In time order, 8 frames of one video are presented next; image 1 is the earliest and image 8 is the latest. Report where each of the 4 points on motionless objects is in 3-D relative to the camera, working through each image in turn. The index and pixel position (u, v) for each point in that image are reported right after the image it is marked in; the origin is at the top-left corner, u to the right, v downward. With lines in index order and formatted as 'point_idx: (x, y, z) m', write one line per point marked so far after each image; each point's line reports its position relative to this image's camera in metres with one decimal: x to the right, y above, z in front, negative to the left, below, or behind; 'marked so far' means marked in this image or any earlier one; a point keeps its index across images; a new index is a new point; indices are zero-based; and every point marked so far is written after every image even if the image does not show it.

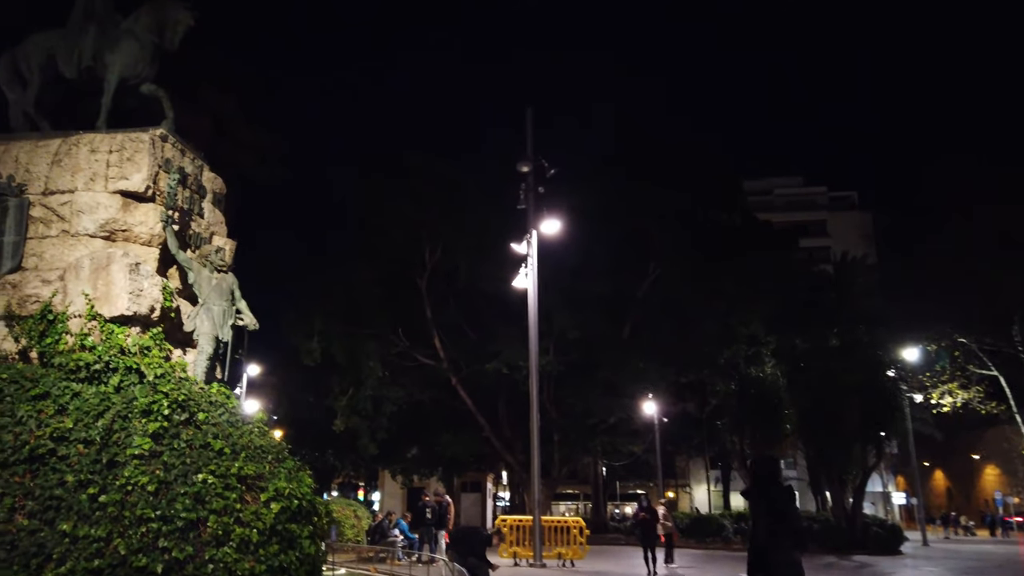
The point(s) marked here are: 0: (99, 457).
0: (-5.2, -2.1, +9.5) m
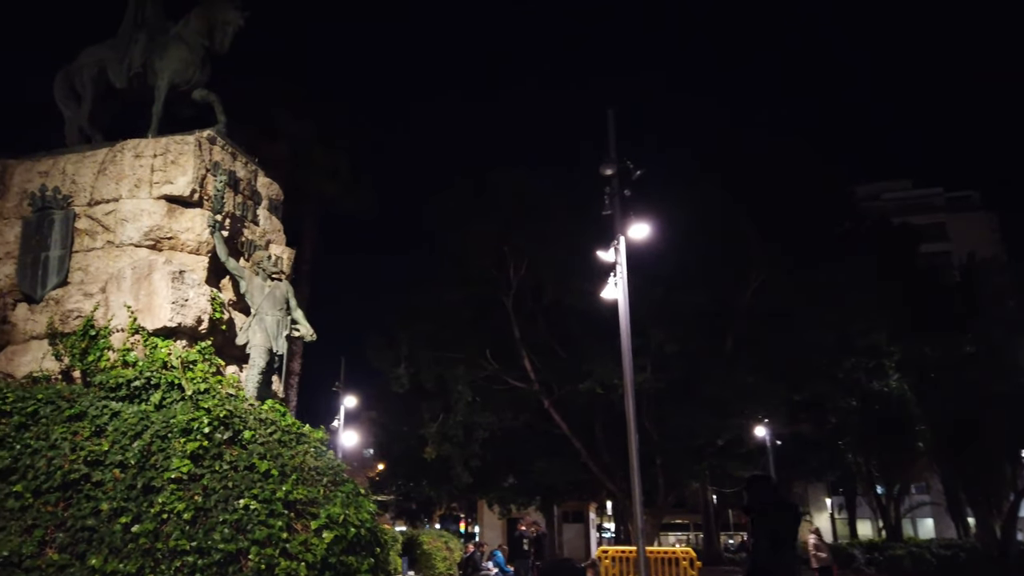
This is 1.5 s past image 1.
0: (-4.3, -2.2, +8.5) m
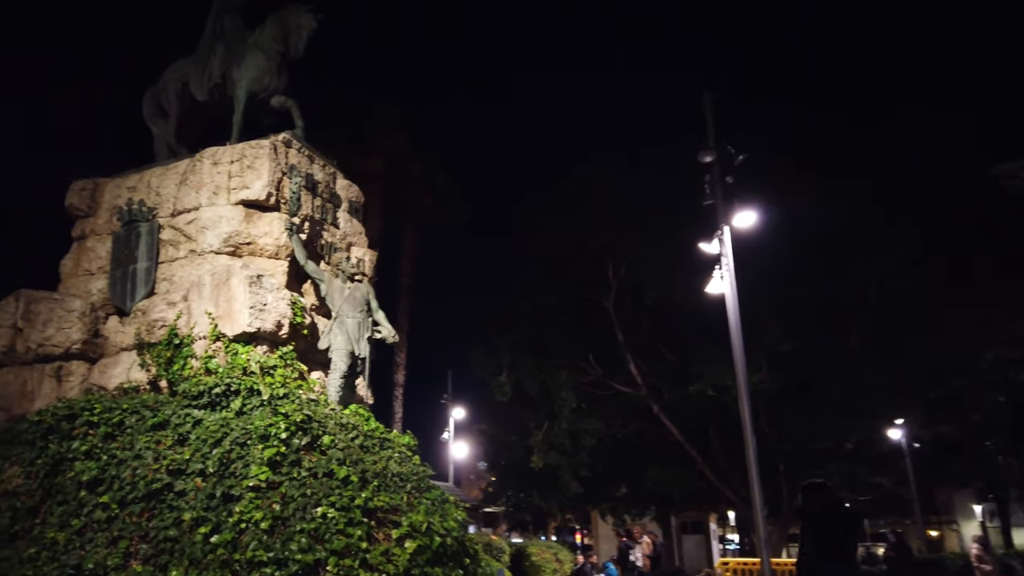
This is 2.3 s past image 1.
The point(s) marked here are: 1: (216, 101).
0: (-3.3, -2.2, +8.2) m
1: (-5.0, +3.2, +12.7) m
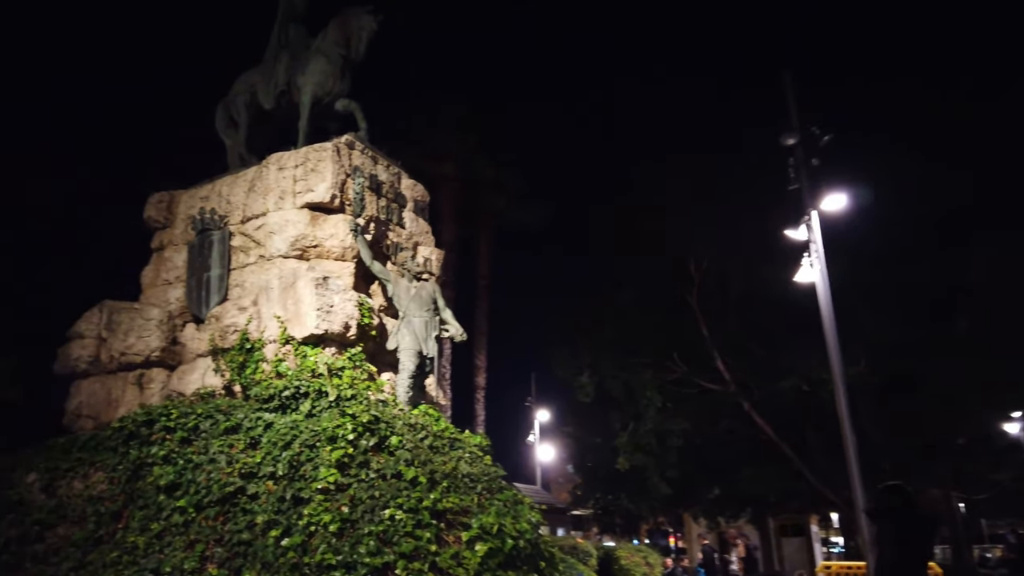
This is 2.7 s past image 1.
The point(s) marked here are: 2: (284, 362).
0: (-2.5, -2.2, +8.2) m
1: (-3.9, +3.1, +12.9) m
2: (-2.9, -0.9, +9.6) m
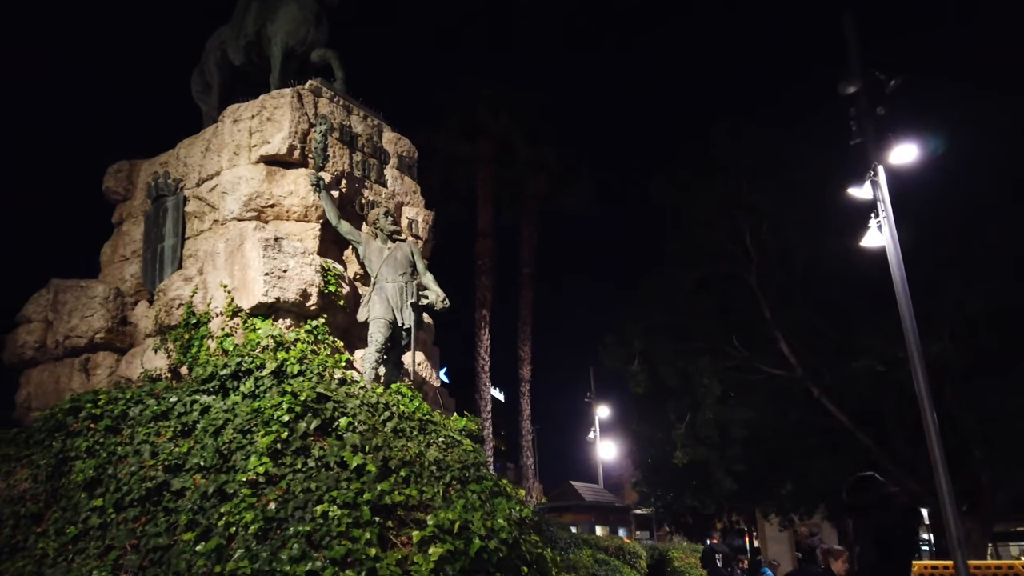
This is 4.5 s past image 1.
0: (-2.7, -1.8, +6.8) m
1: (-4.0, +3.4, +11.6) m
2: (-3.1, -0.5, +8.2) m
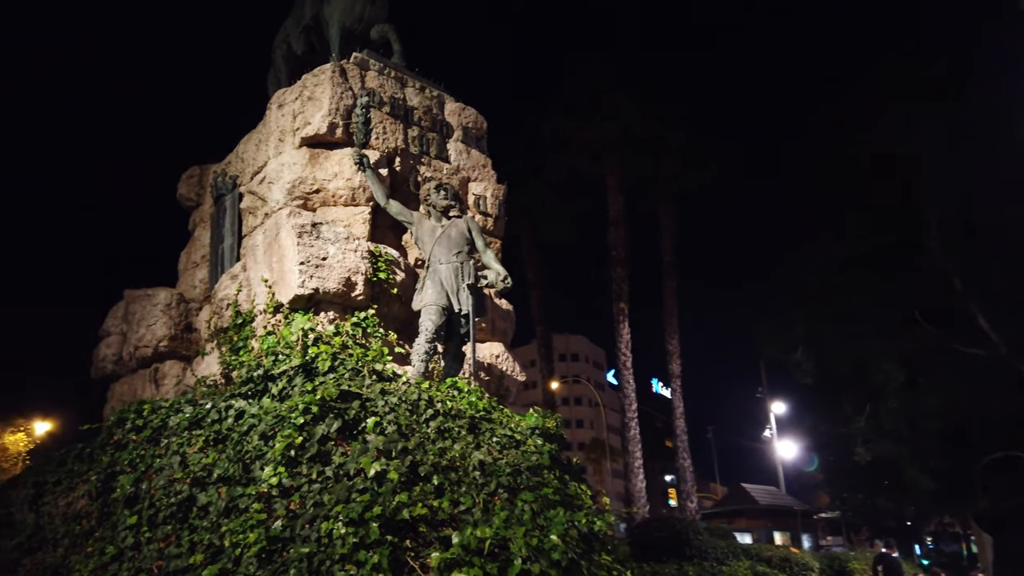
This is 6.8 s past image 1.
0: (-2.3, -1.7, +6.0) m
1: (-2.8, +3.4, +11.0) m
2: (-2.4, -0.5, +7.5) m
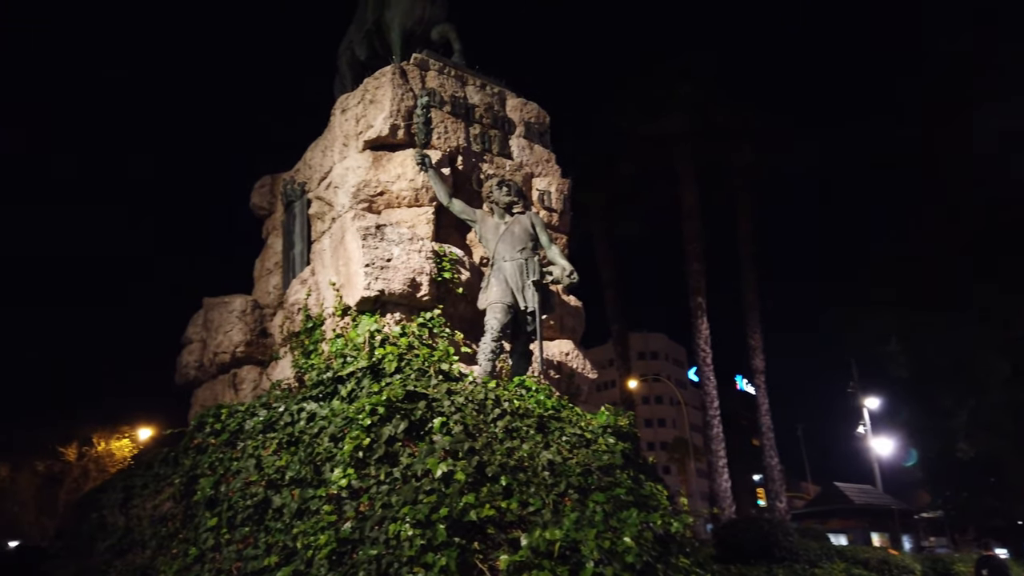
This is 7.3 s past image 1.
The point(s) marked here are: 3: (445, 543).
0: (-1.7, -1.8, +6.1) m
1: (-1.9, +3.4, +11.1) m
2: (-1.7, -0.5, +7.5) m
3: (-0.4, -1.7, +5.1) m
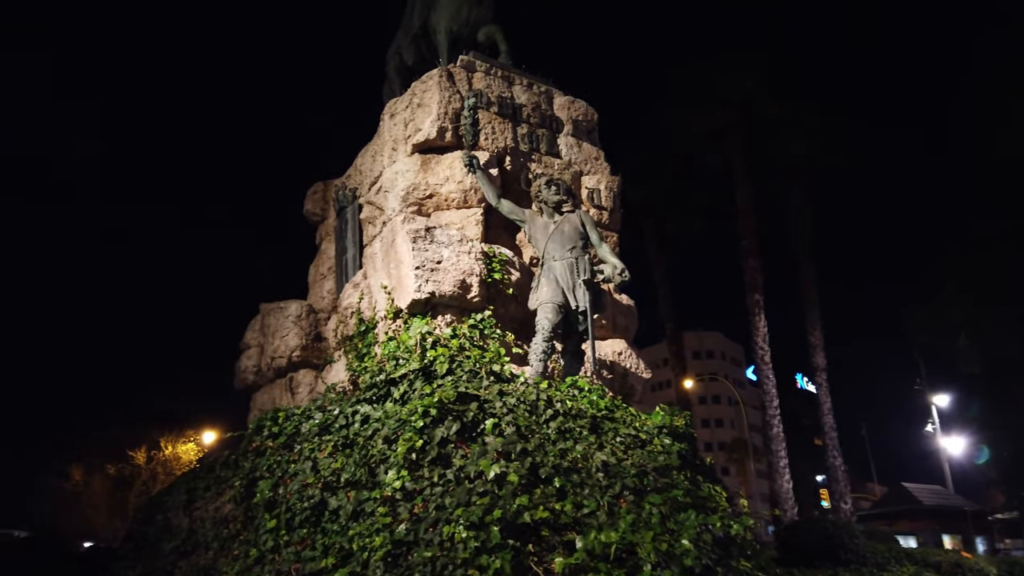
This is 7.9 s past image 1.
0: (-1.3, -1.8, +6.1) m
1: (-1.2, +3.3, +11.2) m
2: (-1.2, -0.5, +7.6) m
3: (-0.1, -1.7, +5.0) m
